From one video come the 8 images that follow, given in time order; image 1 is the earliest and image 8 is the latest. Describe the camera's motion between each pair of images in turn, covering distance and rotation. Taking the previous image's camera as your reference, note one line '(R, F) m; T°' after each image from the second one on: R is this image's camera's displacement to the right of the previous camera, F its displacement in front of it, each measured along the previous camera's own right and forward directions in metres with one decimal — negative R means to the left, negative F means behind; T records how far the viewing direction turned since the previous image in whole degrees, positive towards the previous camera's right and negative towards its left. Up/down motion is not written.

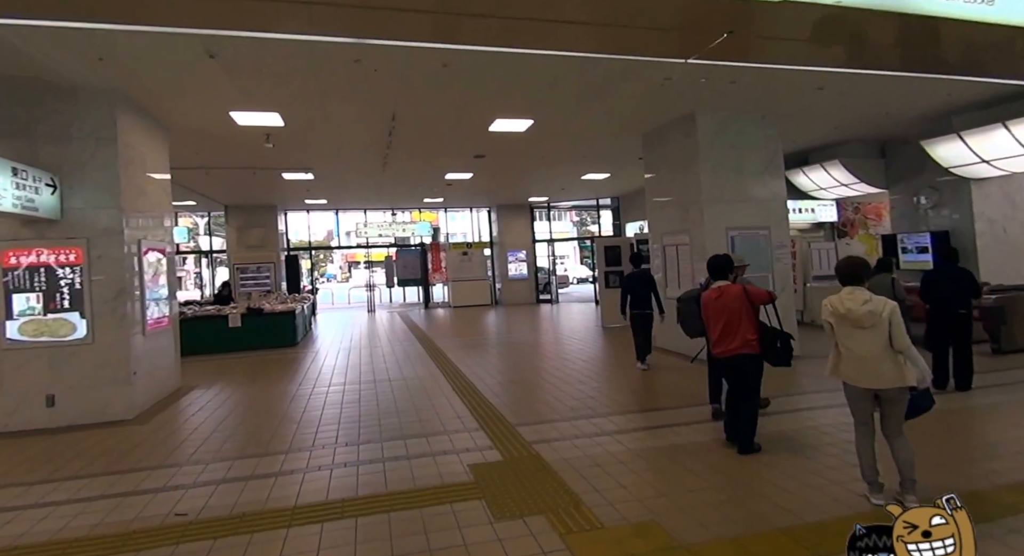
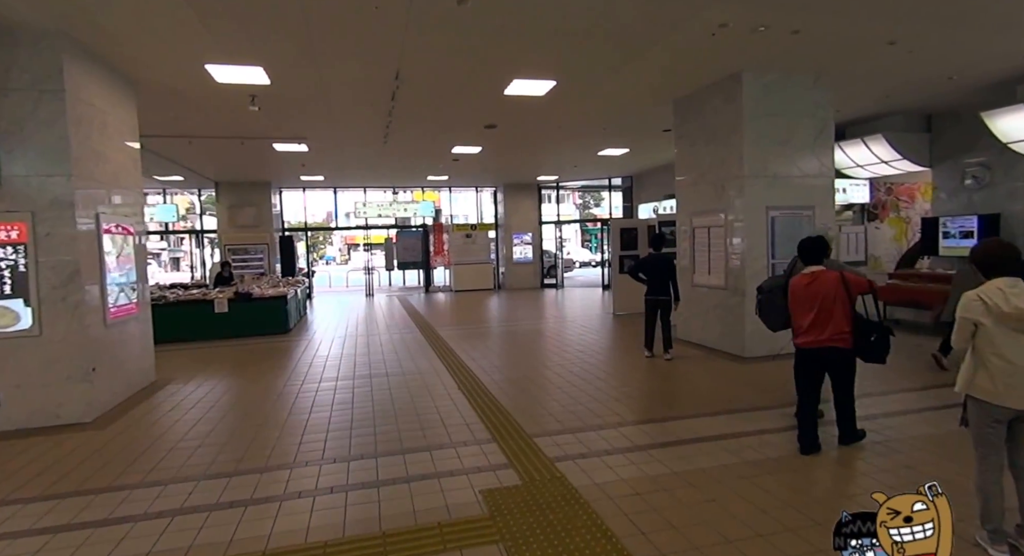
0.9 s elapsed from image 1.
(-0.1, +0.7) m; 0°
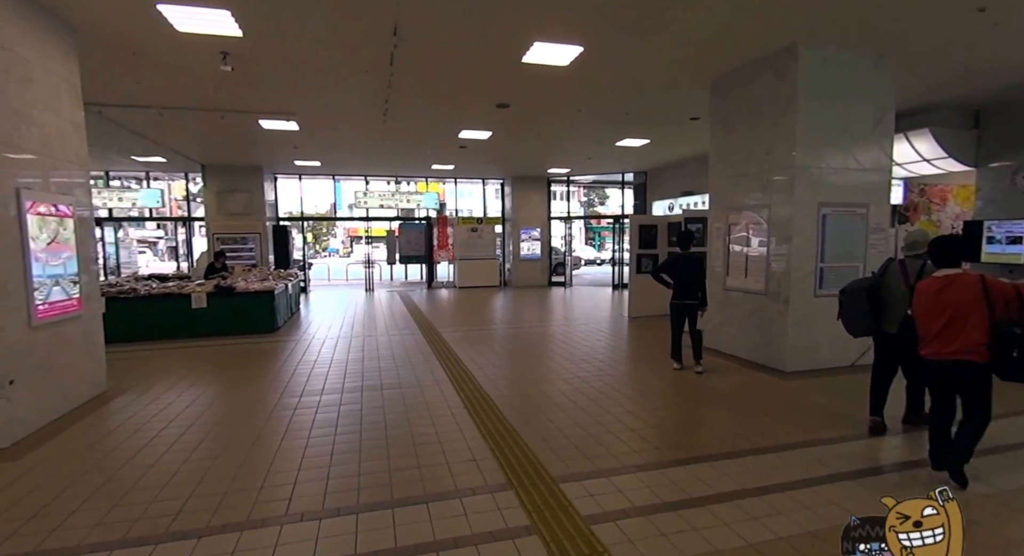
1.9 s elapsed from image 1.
(-0.1, +0.8) m; 0°
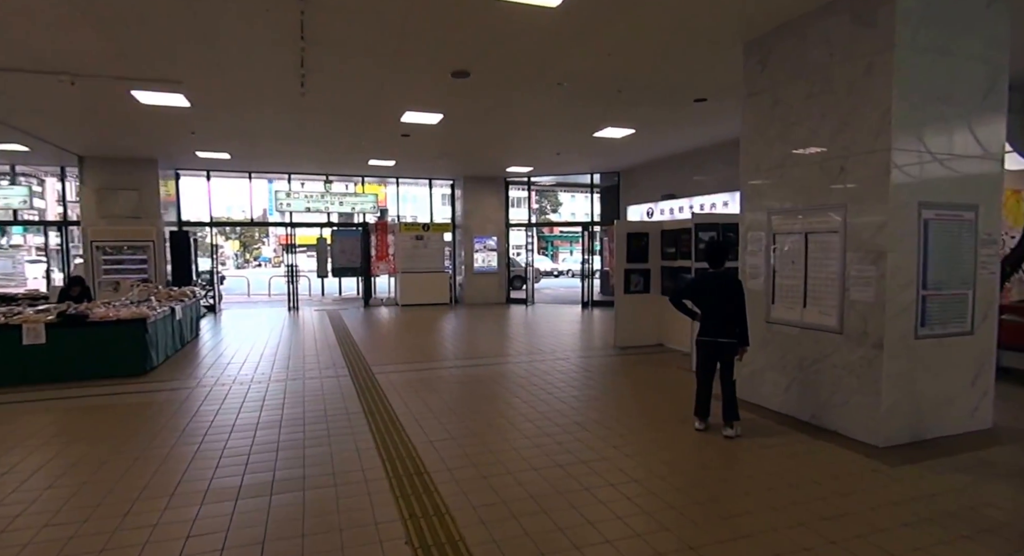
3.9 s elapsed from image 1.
(-0.1, +1.7) m; +6°
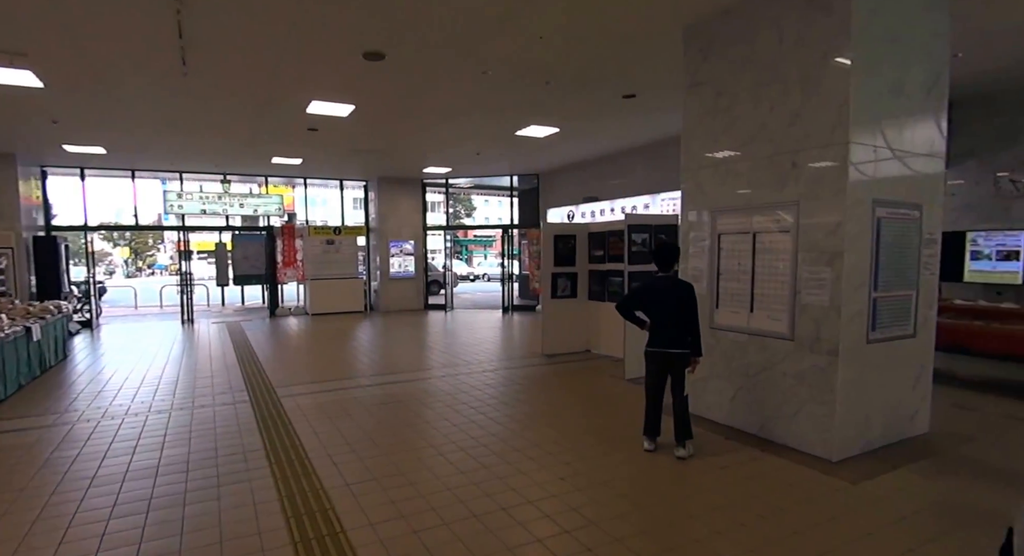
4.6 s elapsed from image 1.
(-0.1, +0.5) m; +9°
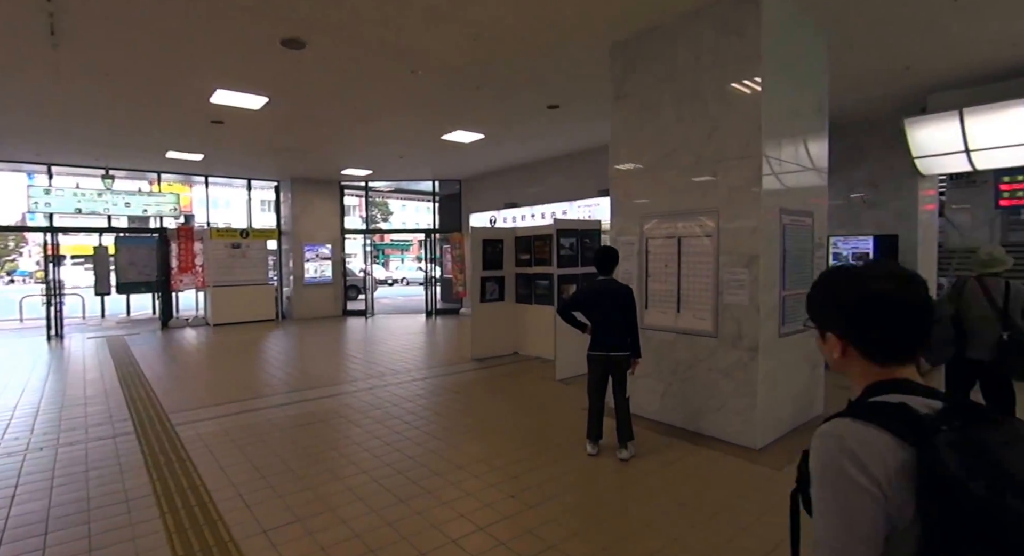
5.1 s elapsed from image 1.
(-0.2, 0.0) m; +9°
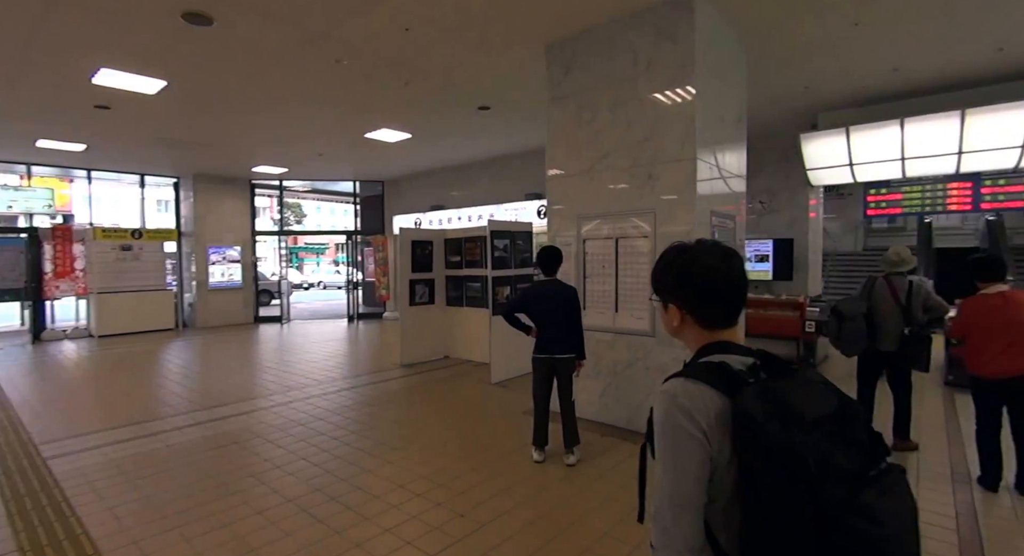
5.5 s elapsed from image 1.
(-0.2, +0.1) m; +9°
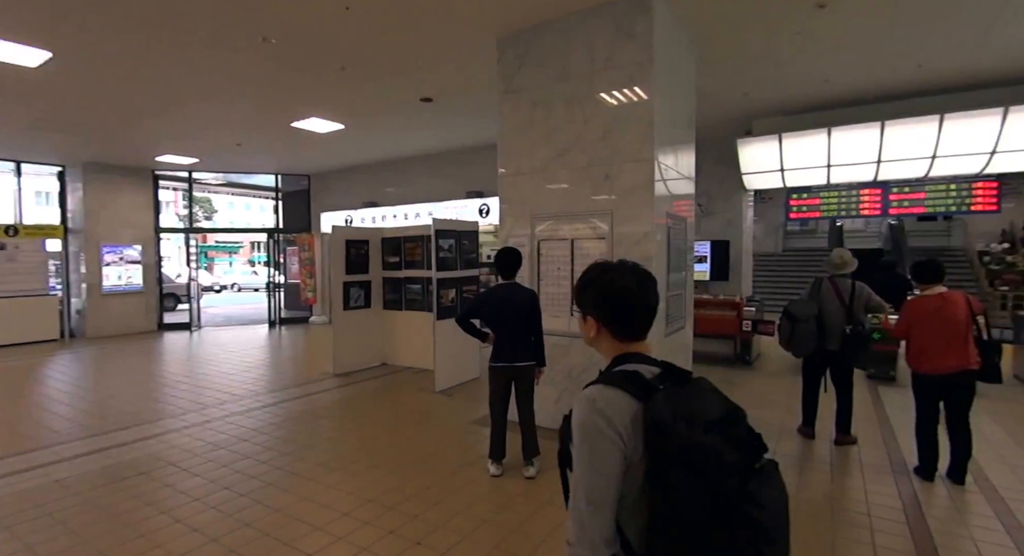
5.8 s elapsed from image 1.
(-0.2, +0.2) m; +8°
